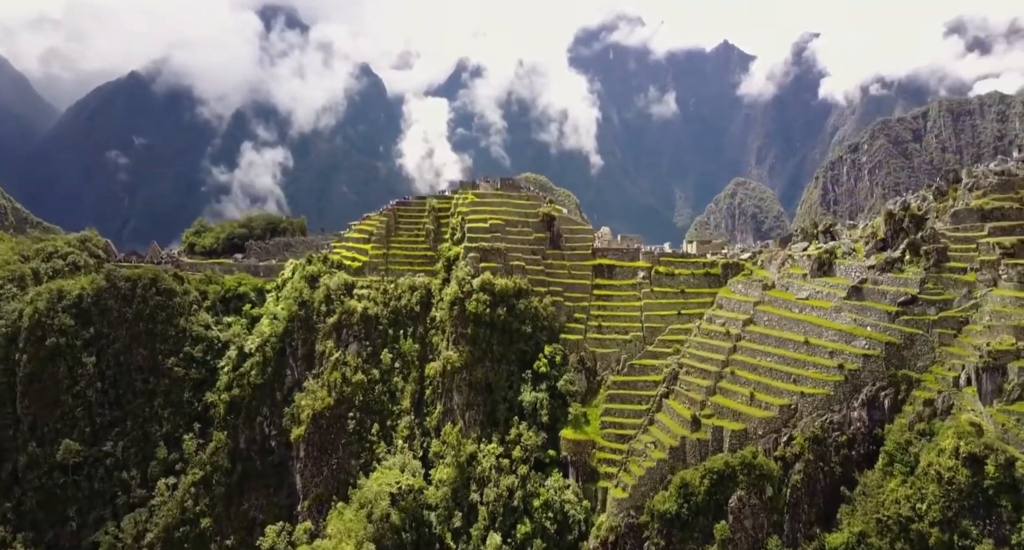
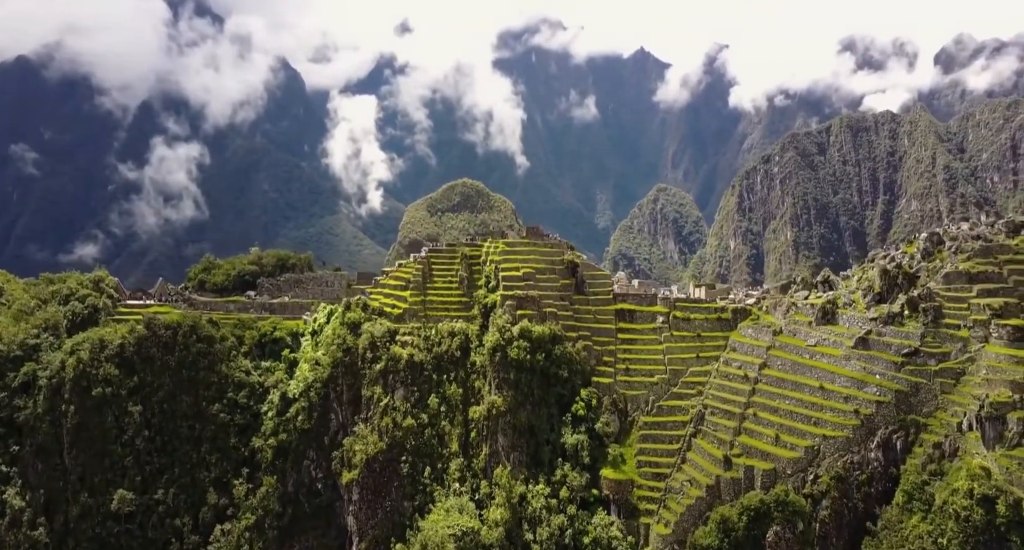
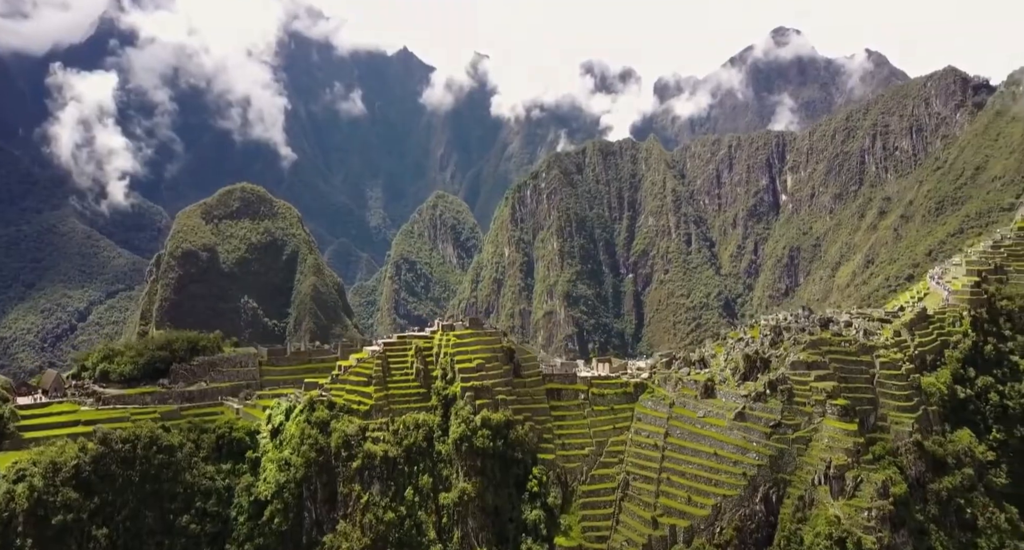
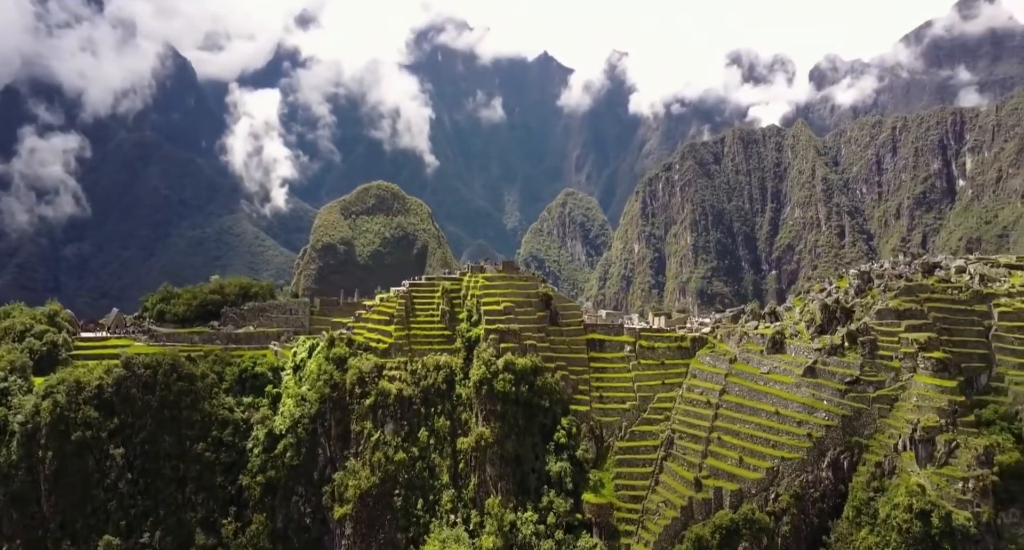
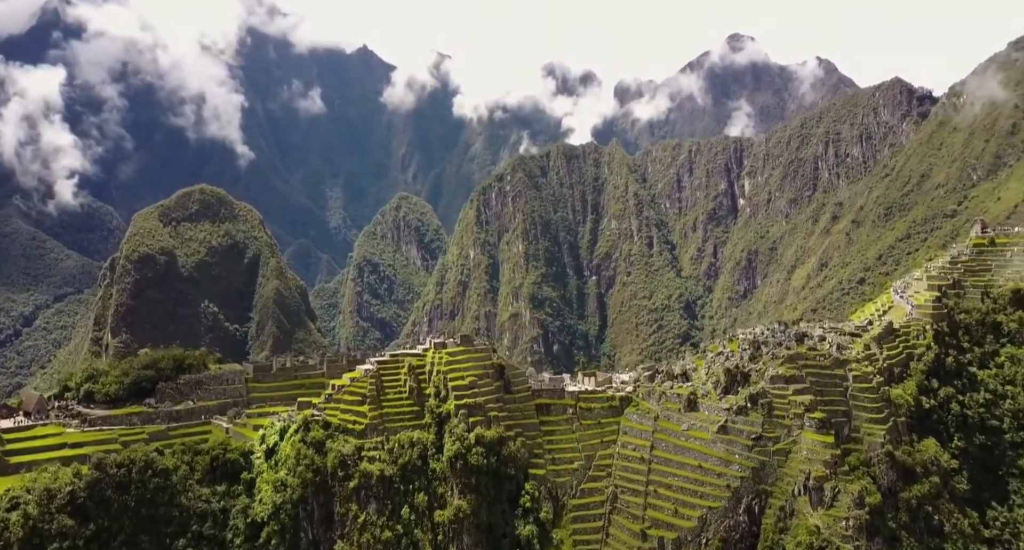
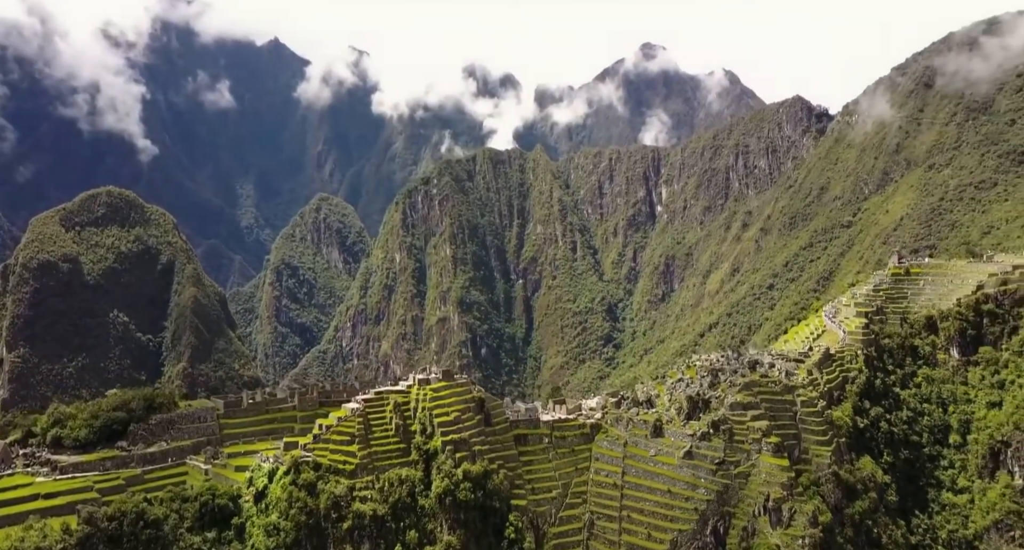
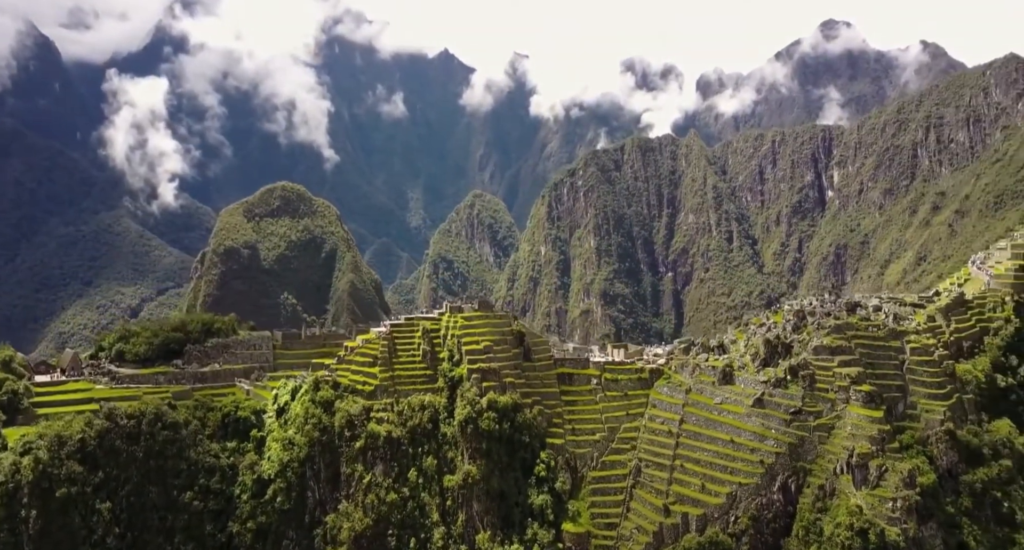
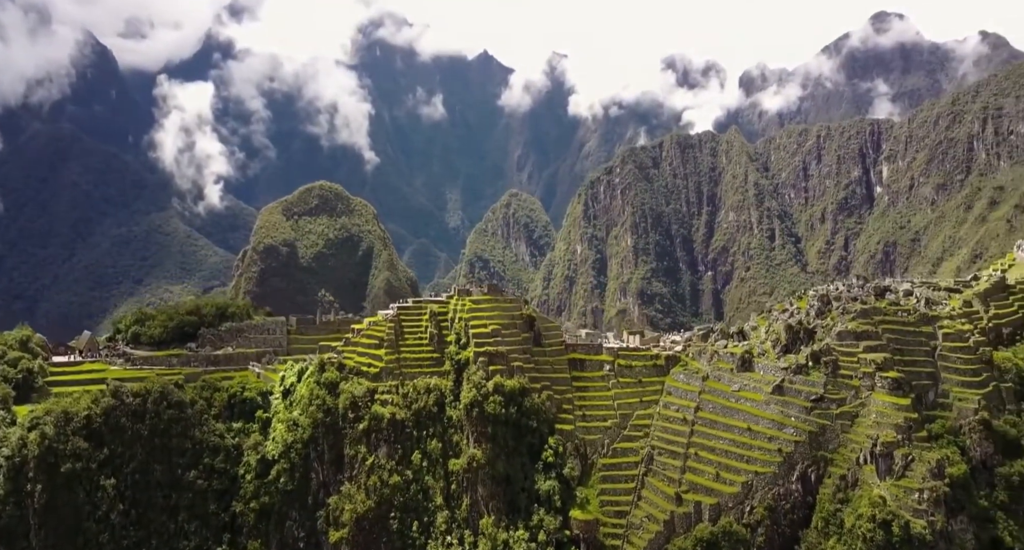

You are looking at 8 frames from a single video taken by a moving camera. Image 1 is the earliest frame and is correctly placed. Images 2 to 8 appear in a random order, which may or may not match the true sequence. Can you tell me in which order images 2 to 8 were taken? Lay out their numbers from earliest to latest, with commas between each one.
2, 4, 8, 7, 3, 5, 6
